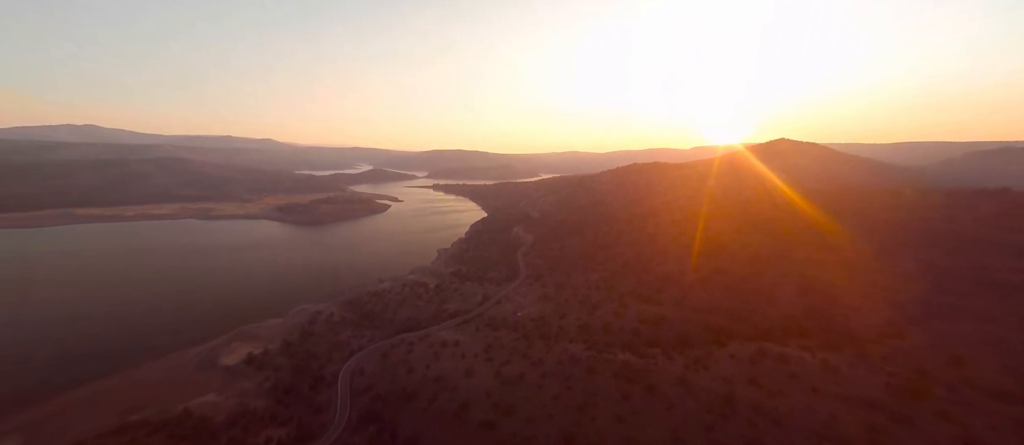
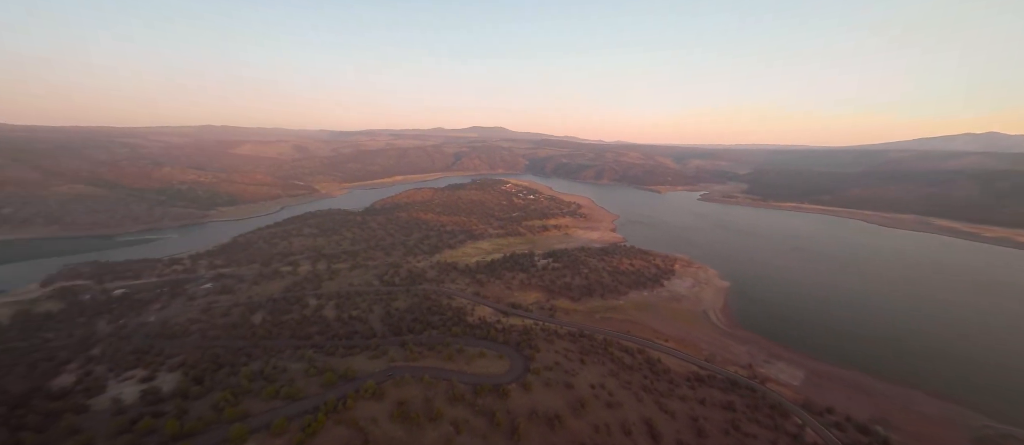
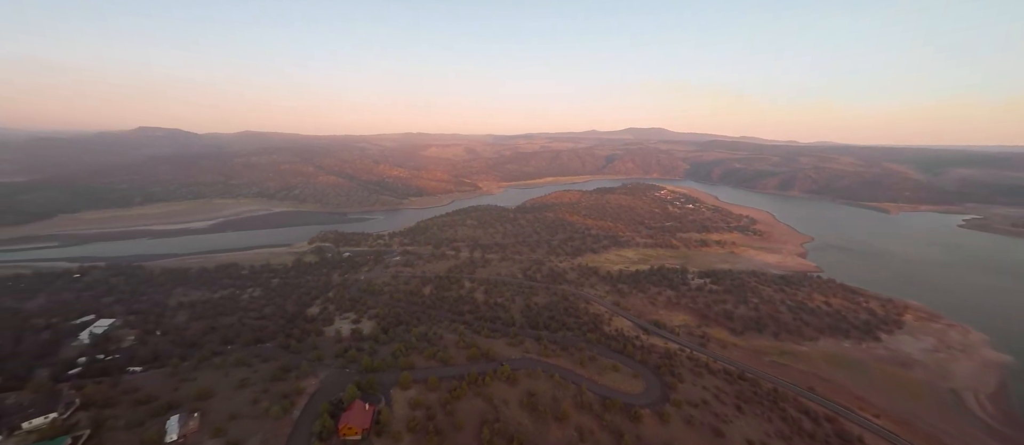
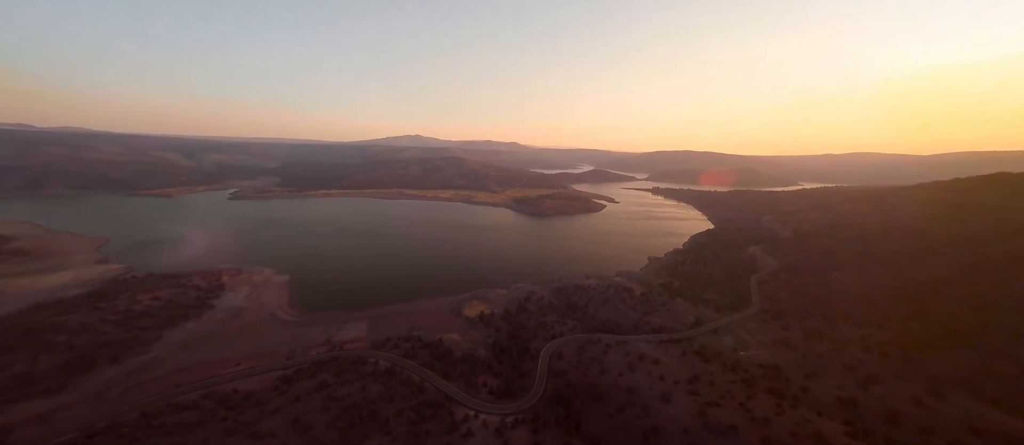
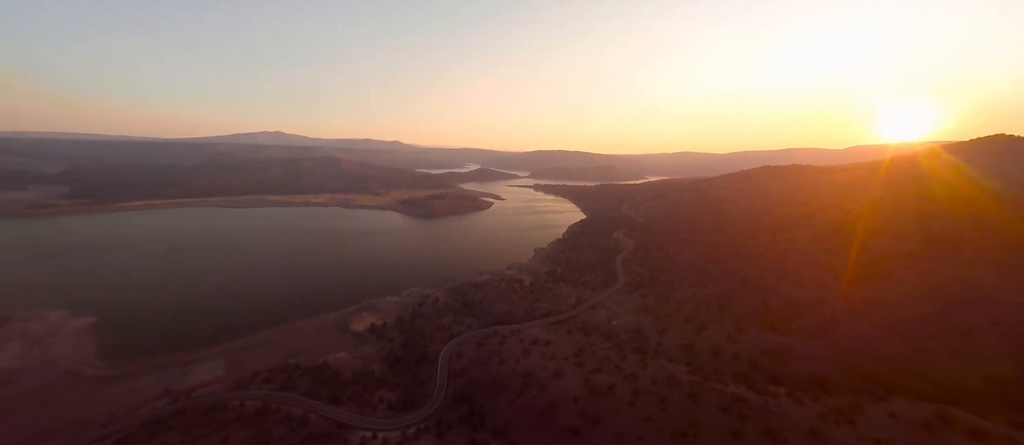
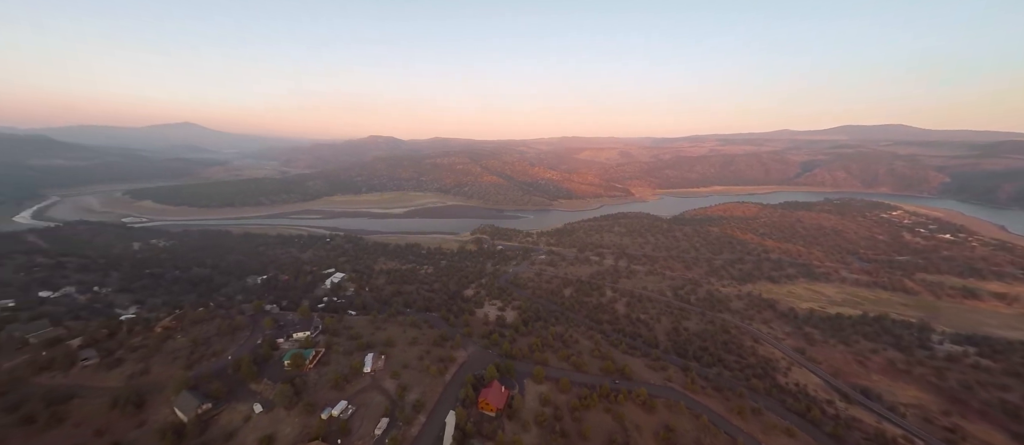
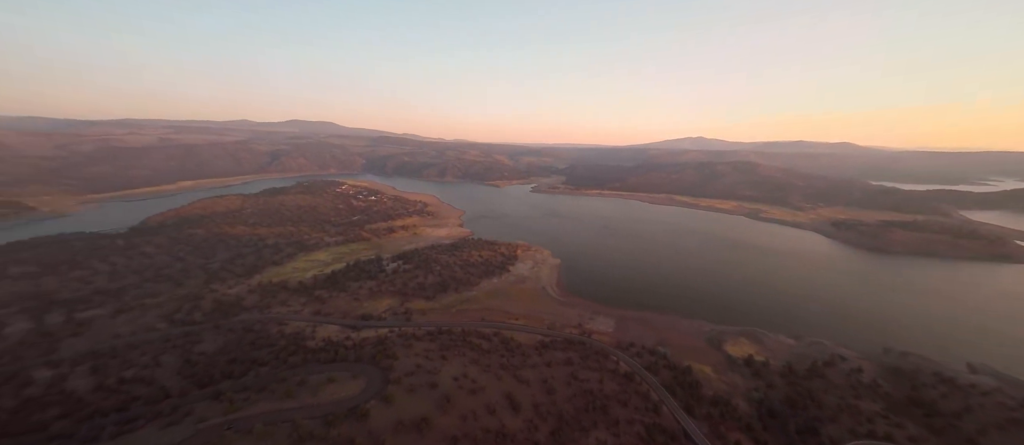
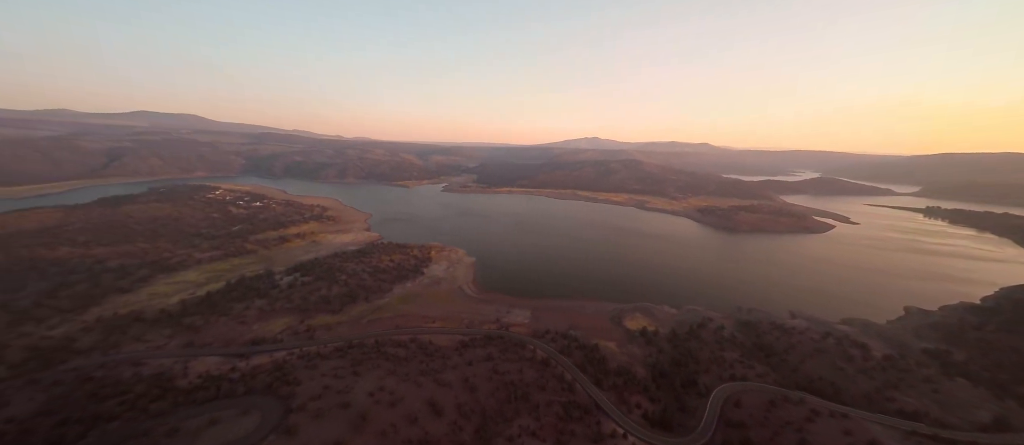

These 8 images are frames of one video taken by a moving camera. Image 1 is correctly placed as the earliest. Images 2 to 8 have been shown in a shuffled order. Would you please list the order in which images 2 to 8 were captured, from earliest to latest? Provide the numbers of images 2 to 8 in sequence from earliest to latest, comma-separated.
5, 4, 8, 7, 2, 3, 6
